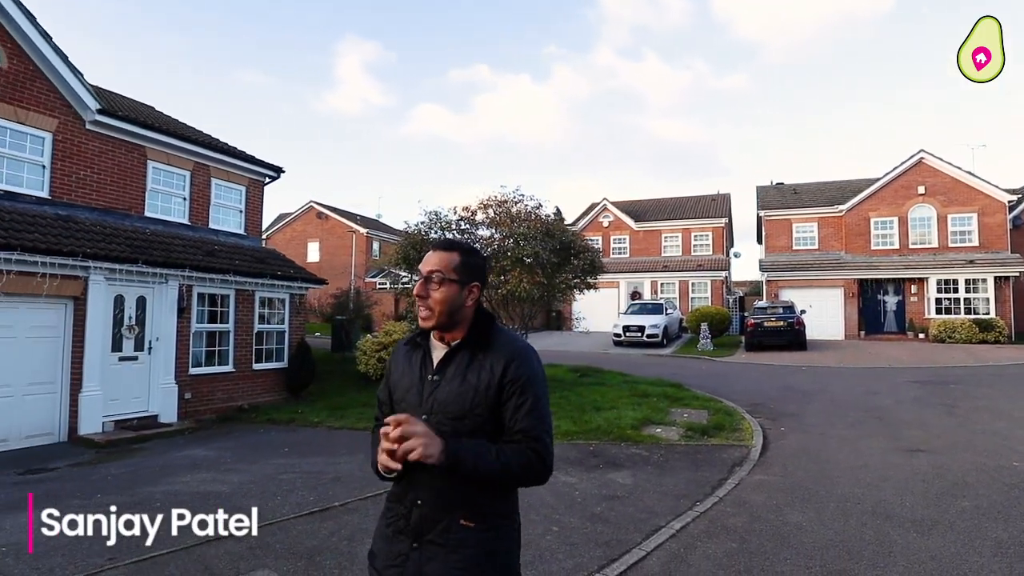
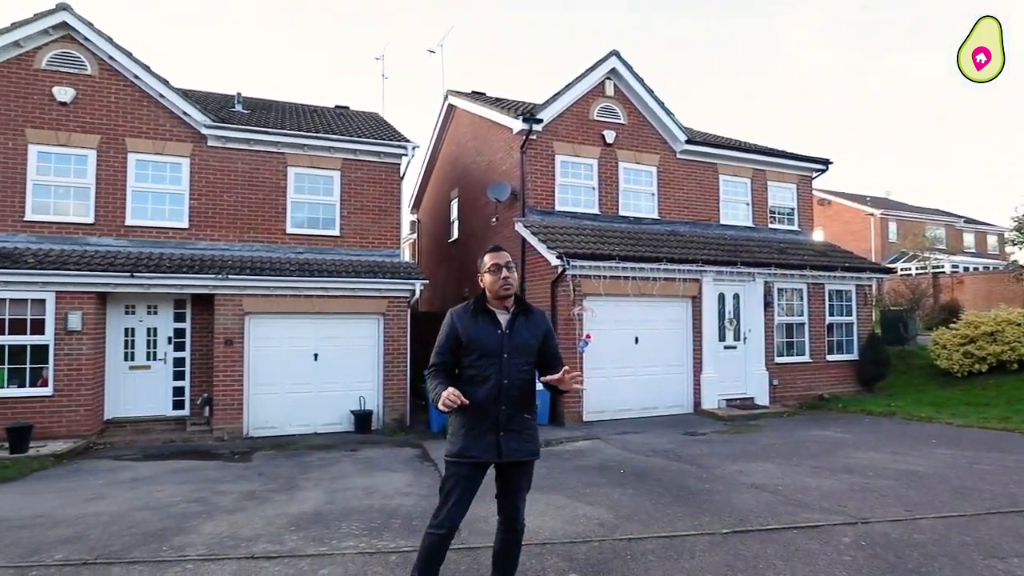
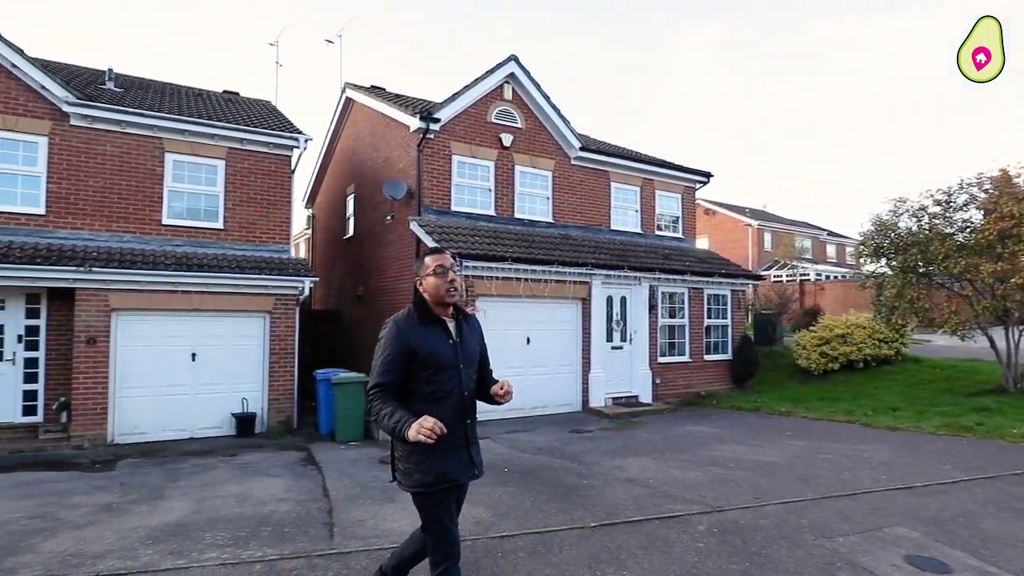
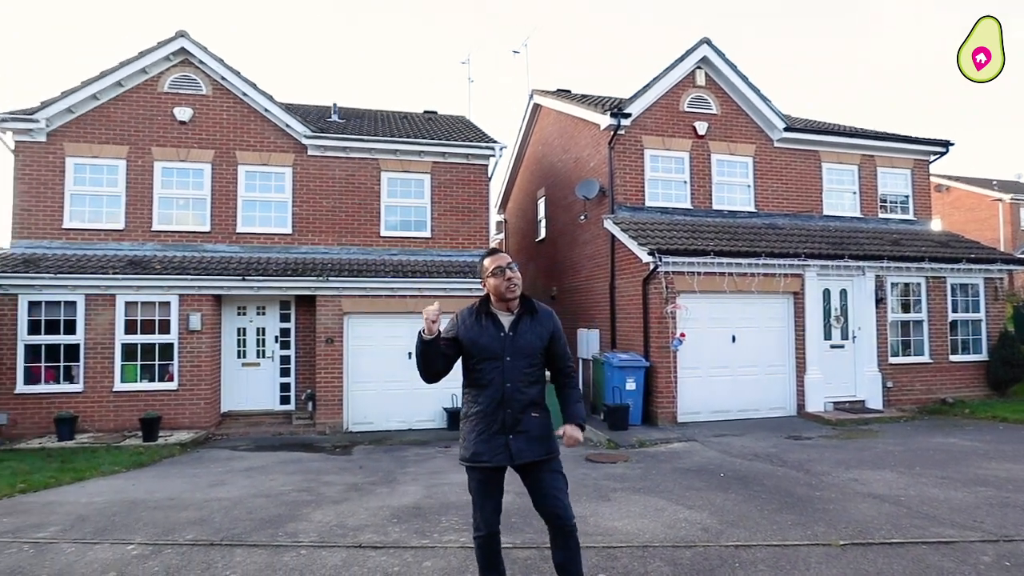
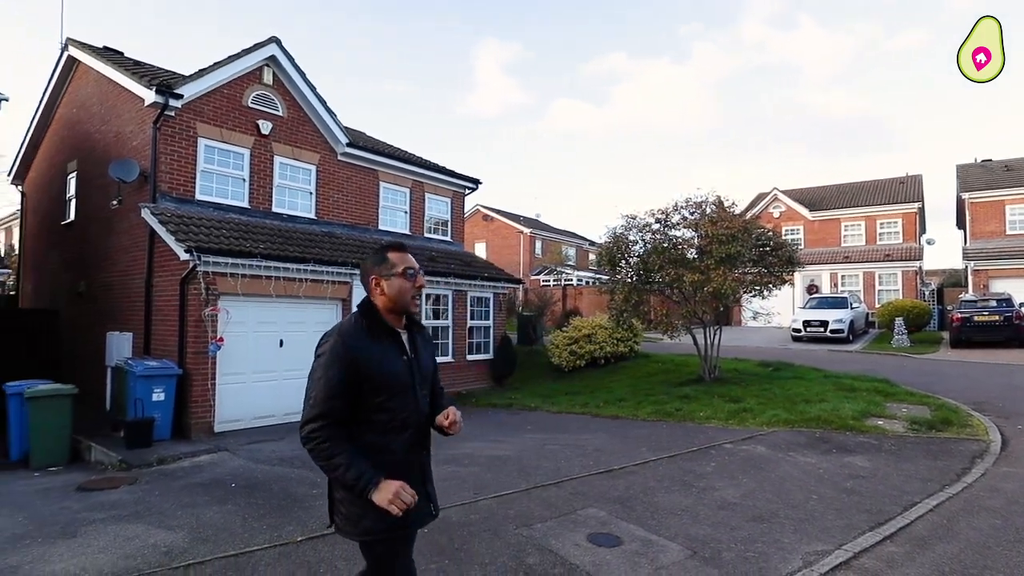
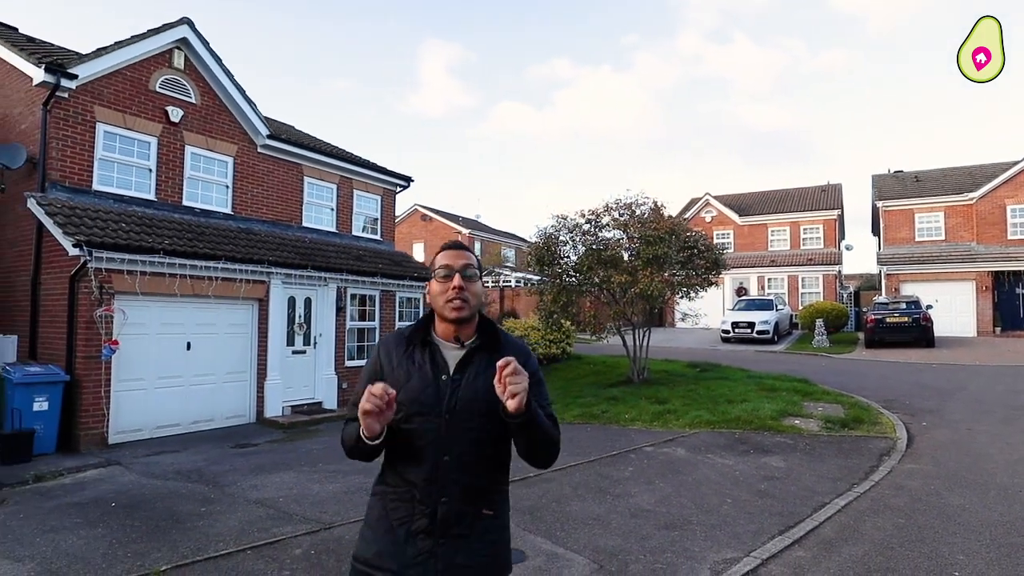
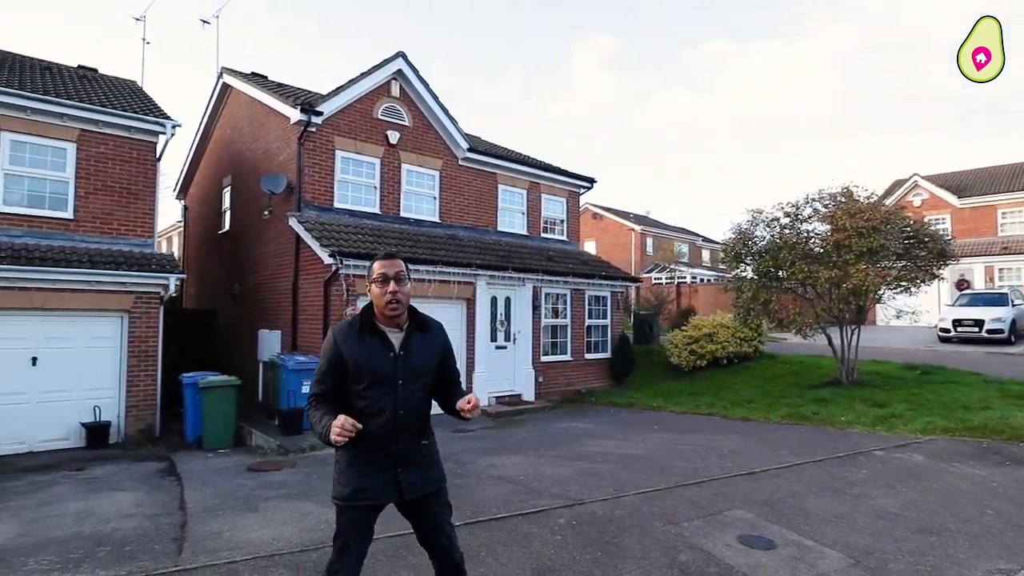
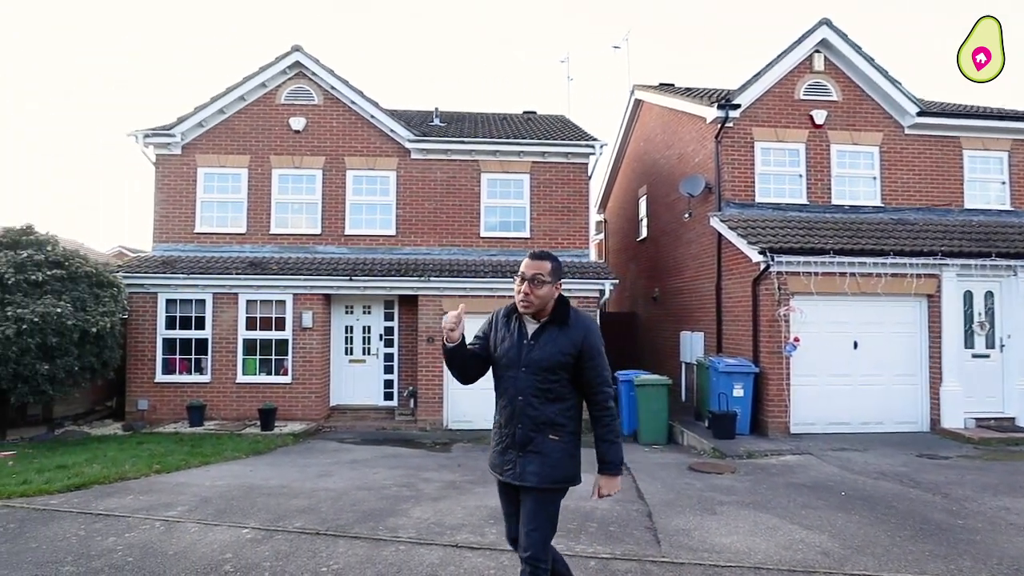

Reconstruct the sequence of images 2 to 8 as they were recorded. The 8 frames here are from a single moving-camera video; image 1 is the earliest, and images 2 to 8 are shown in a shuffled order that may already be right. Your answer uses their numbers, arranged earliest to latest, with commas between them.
6, 5, 7, 3, 2, 4, 8
